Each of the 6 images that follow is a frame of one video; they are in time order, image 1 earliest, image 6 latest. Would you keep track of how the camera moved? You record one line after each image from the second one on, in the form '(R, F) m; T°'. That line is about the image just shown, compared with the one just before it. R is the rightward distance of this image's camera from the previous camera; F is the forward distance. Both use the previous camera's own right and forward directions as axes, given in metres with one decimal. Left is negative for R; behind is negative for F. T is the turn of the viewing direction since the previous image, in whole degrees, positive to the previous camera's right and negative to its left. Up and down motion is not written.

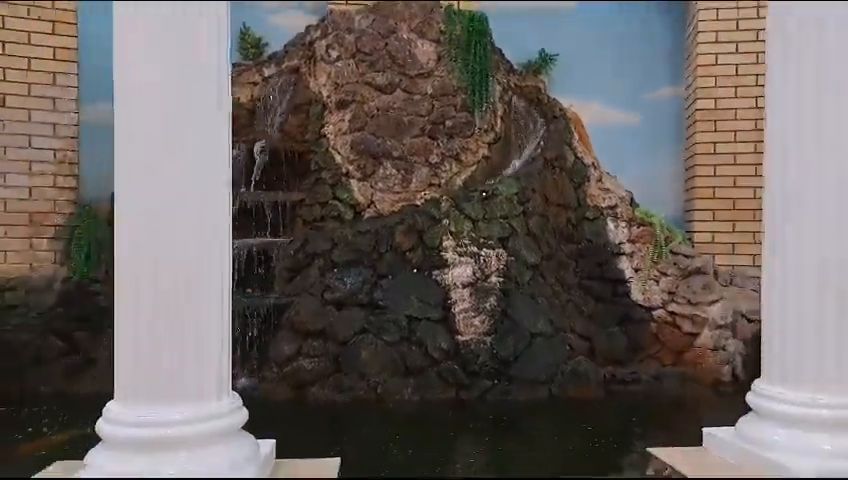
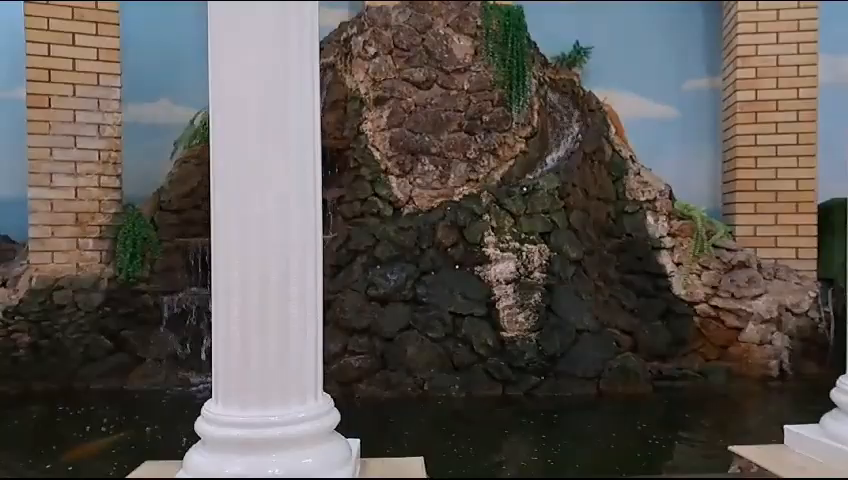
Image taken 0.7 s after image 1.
(-0.3, 0.0) m; -1°
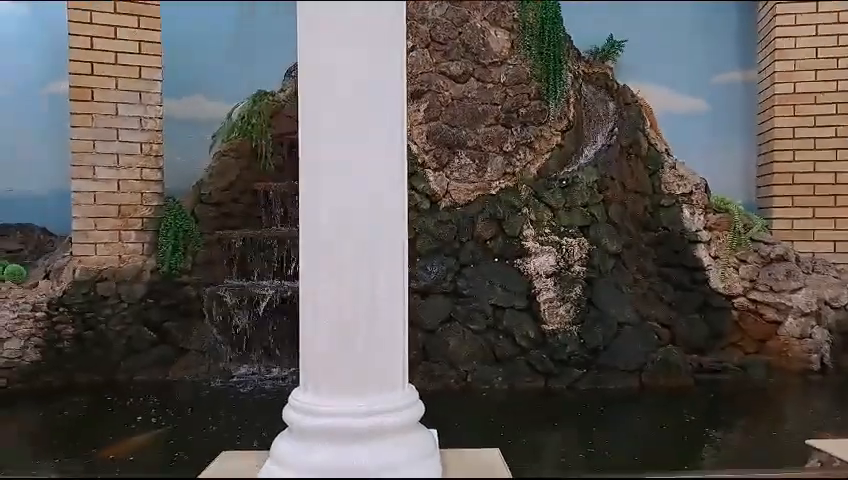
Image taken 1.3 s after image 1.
(-0.3, 0.0) m; -1°
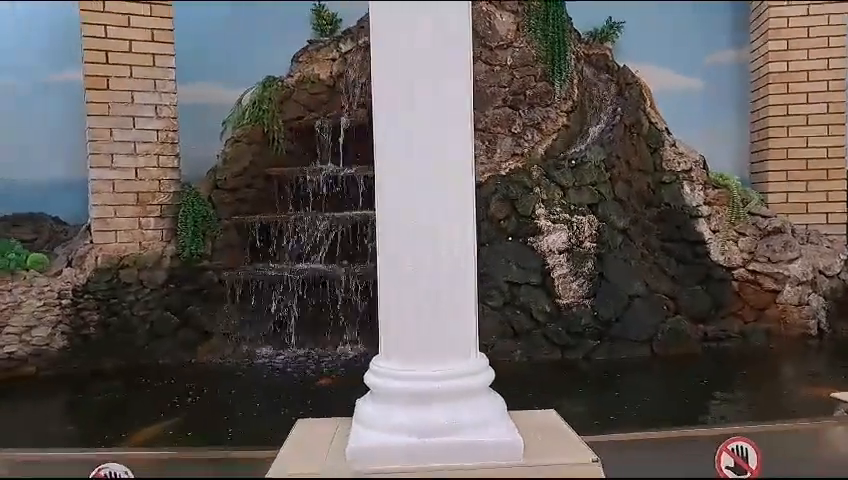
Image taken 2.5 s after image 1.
(-0.3, -0.2) m; +2°
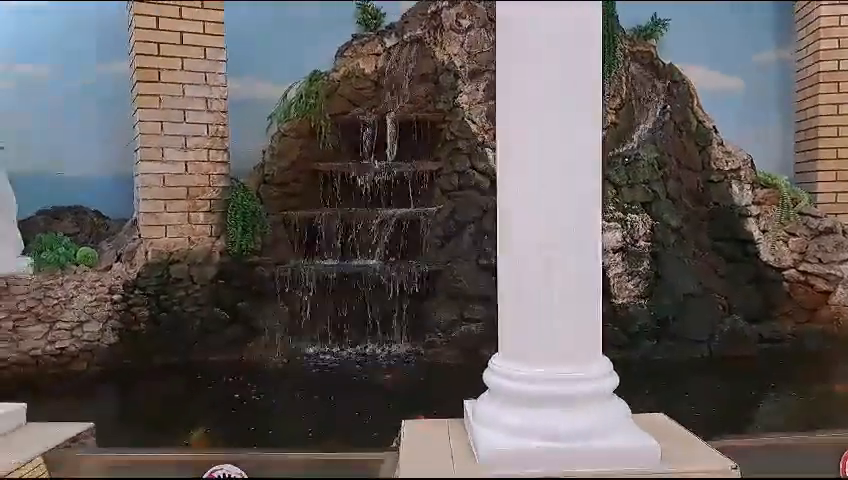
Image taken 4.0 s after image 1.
(-0.5, +0.1) m; 0°
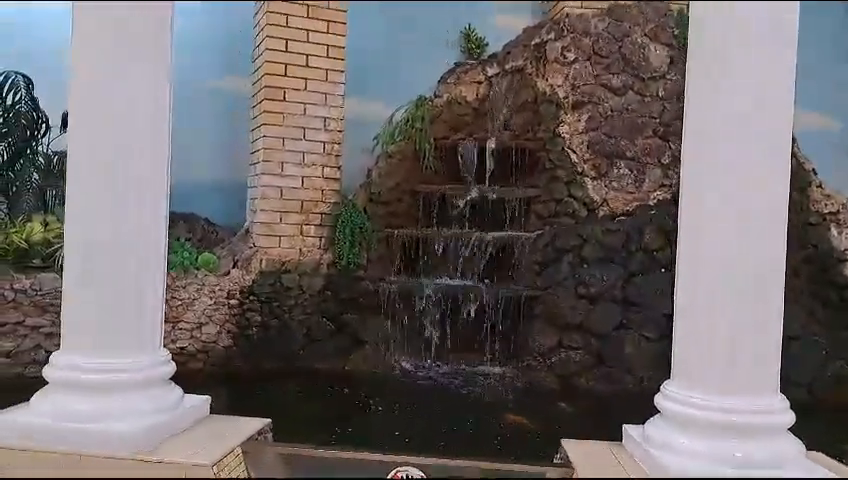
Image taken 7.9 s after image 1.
(-0.6, -0.2) m; -3°
